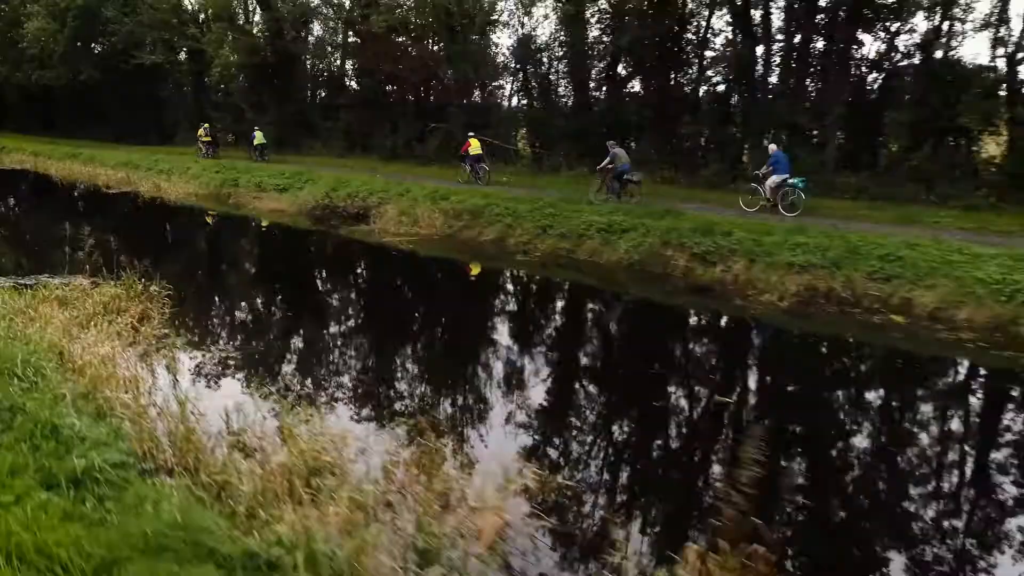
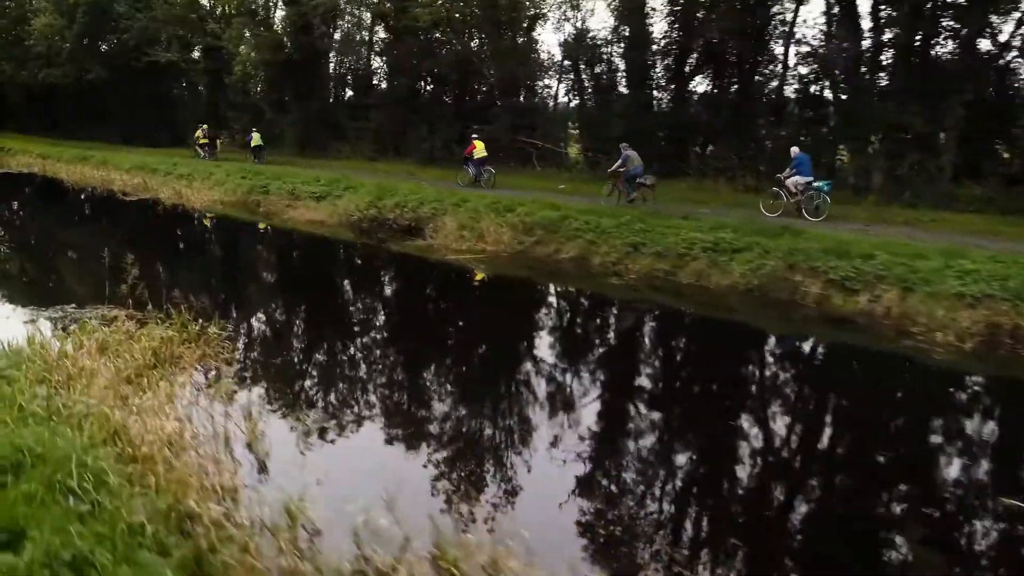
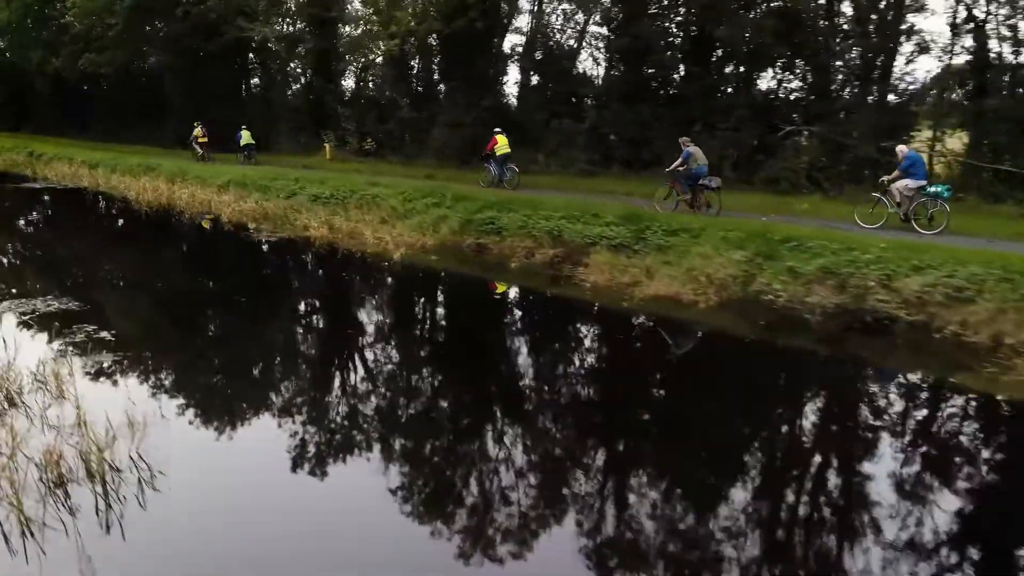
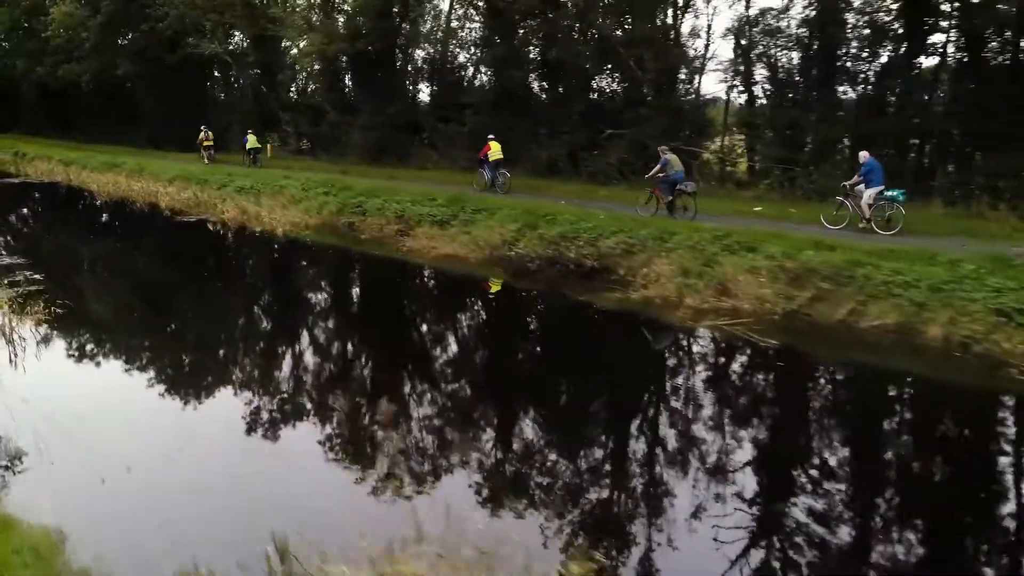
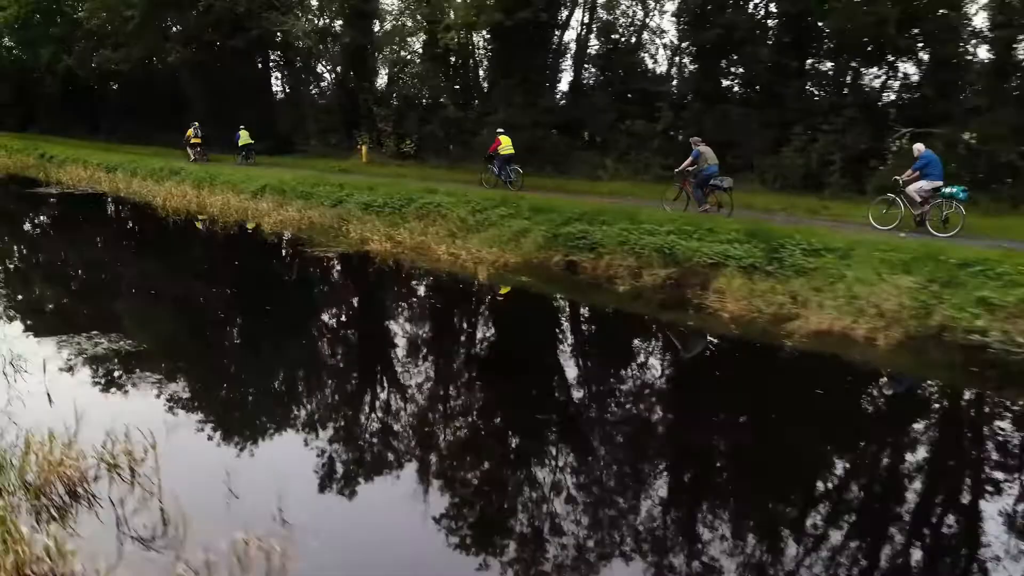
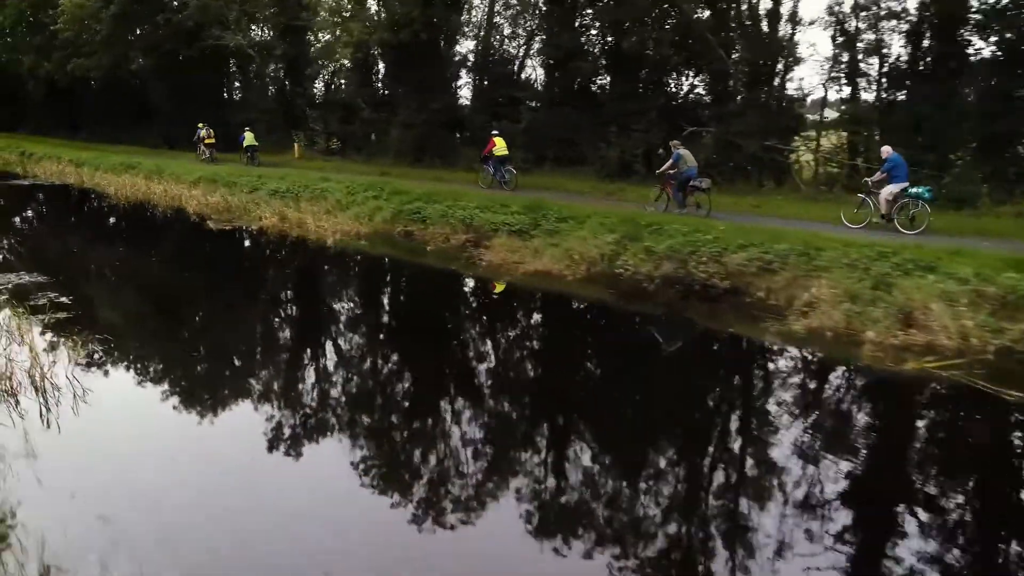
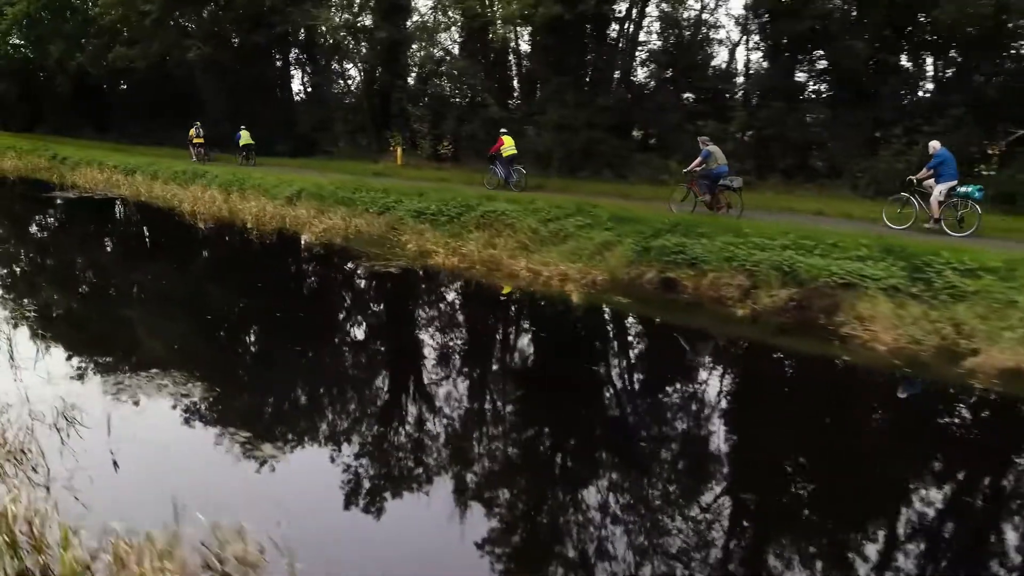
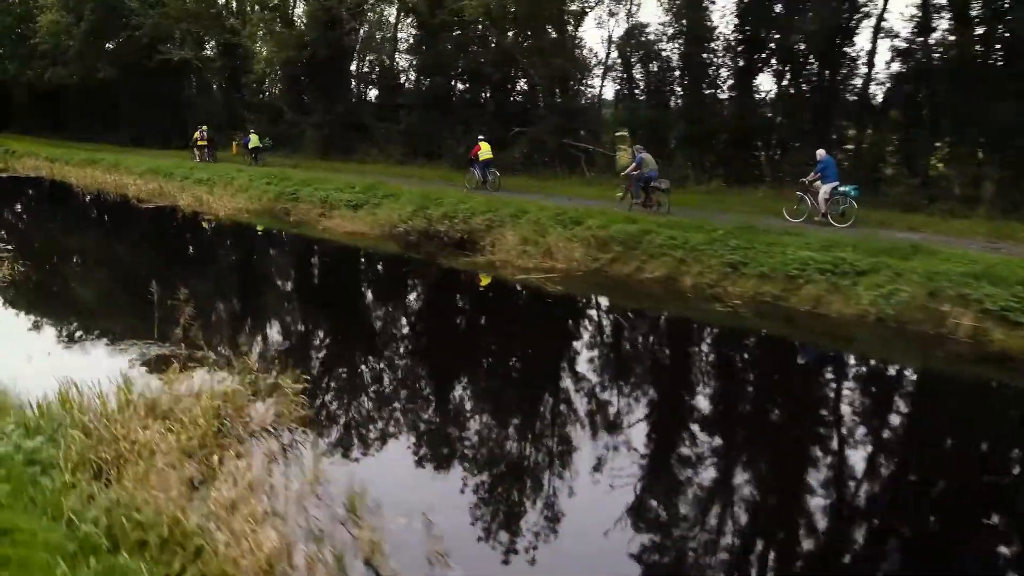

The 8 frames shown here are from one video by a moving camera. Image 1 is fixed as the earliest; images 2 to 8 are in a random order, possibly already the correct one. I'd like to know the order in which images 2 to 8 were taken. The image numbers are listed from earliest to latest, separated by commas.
2, 8, 4, 6, 3, 5, 7
